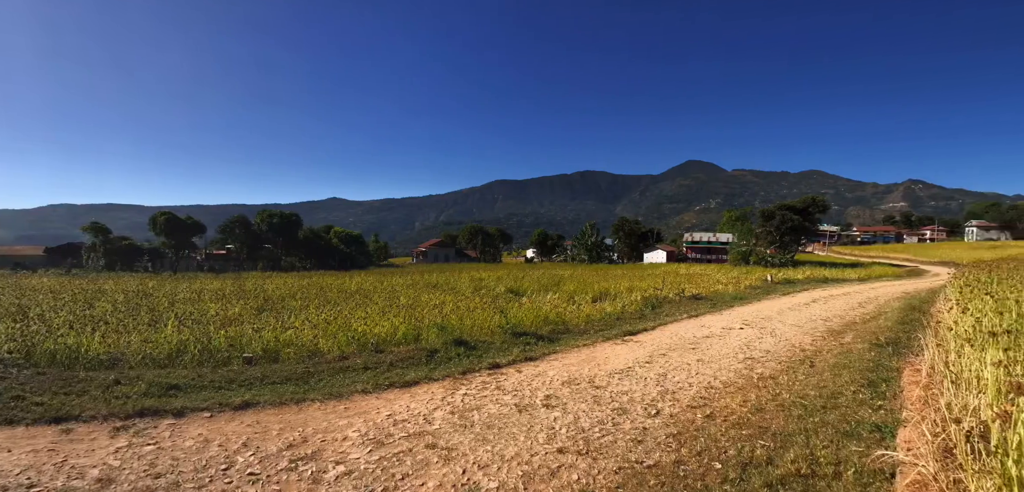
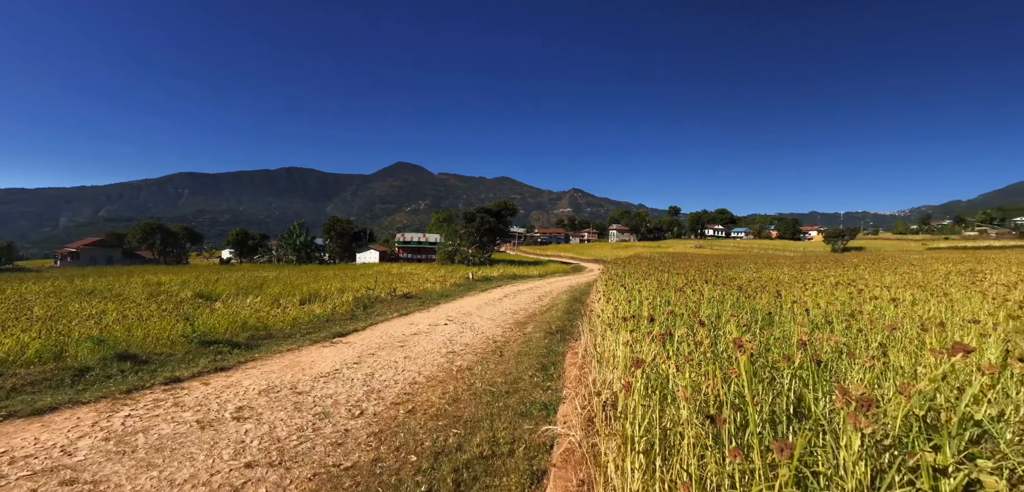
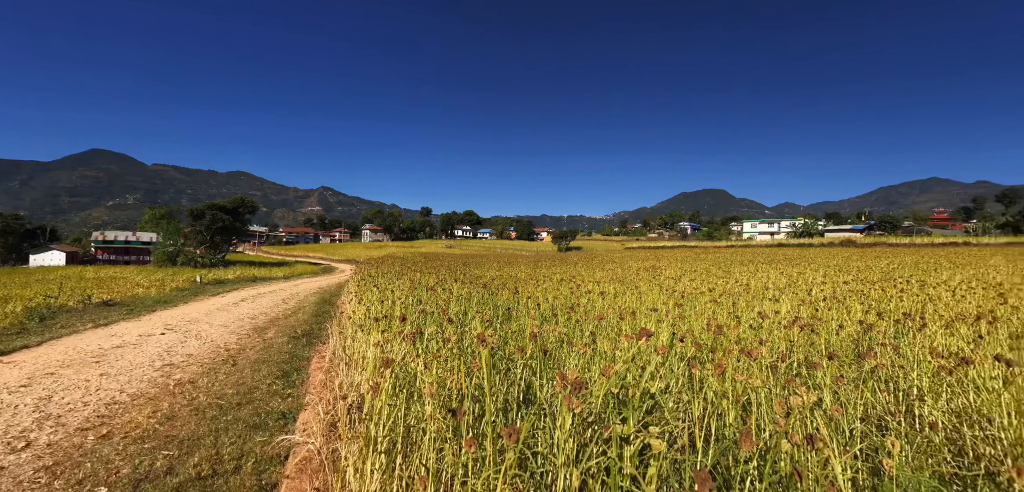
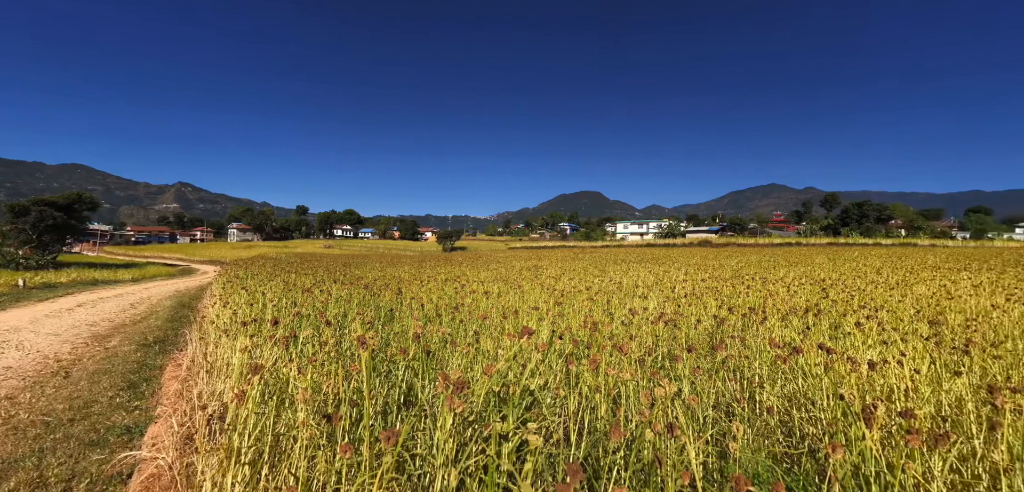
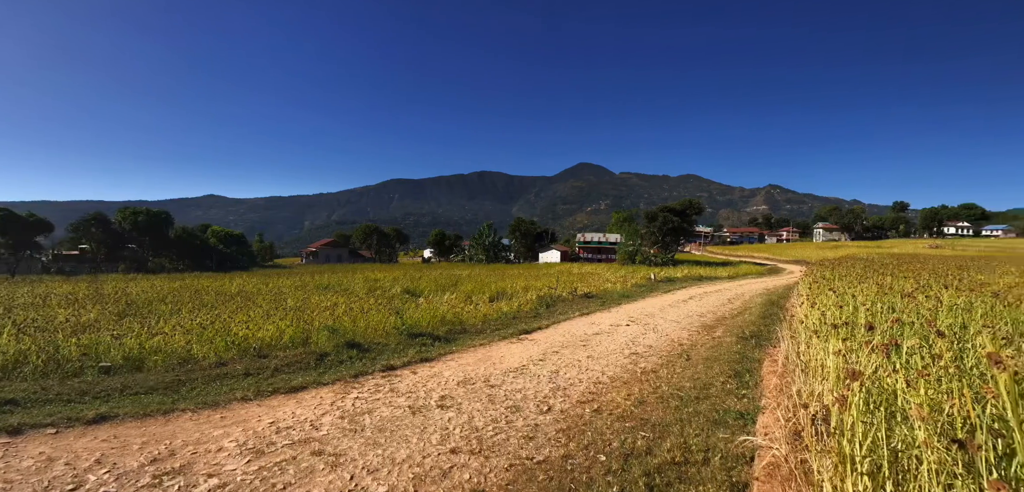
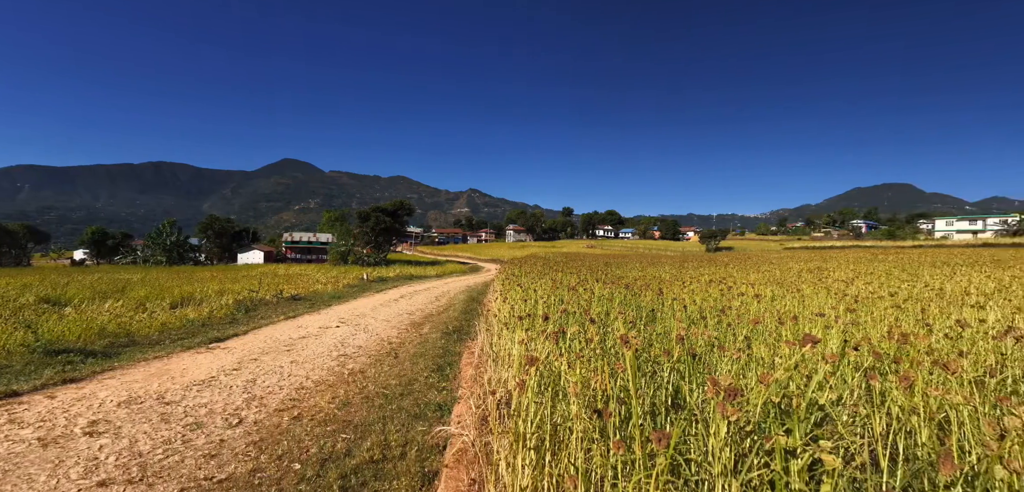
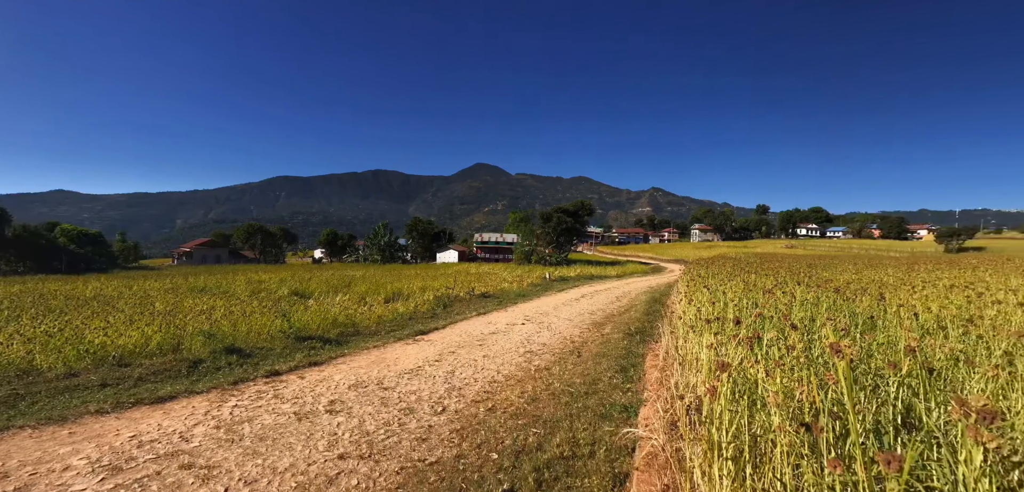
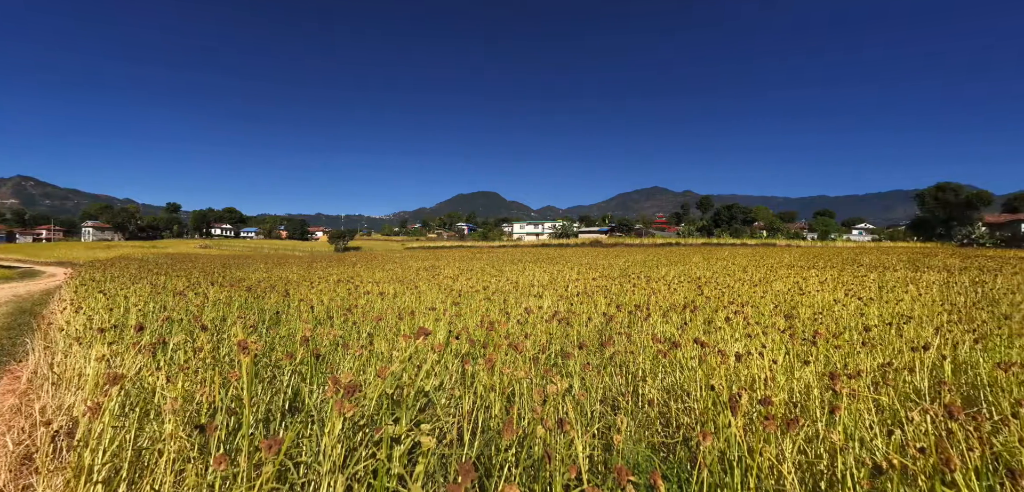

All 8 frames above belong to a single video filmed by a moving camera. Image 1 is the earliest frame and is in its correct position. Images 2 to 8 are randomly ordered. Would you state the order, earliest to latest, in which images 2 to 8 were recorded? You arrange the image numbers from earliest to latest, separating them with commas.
5, 7, 2, 6, 3, 4, 8
